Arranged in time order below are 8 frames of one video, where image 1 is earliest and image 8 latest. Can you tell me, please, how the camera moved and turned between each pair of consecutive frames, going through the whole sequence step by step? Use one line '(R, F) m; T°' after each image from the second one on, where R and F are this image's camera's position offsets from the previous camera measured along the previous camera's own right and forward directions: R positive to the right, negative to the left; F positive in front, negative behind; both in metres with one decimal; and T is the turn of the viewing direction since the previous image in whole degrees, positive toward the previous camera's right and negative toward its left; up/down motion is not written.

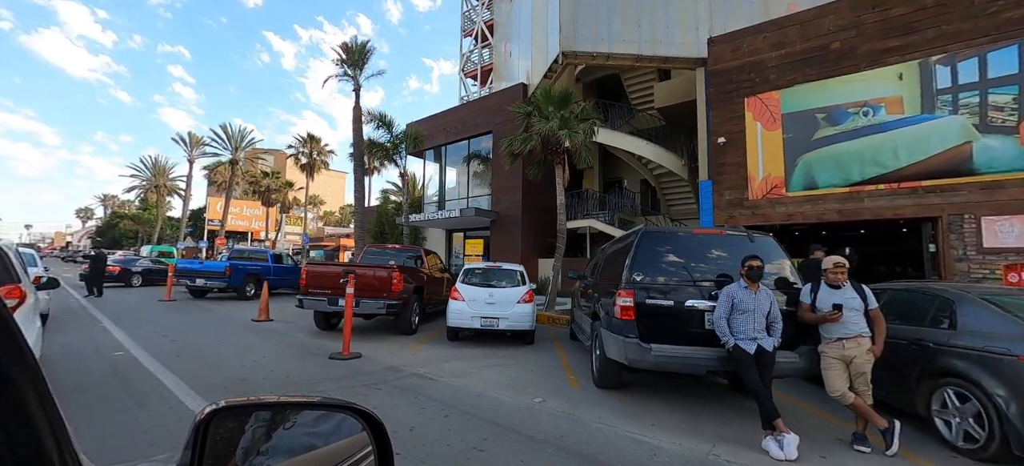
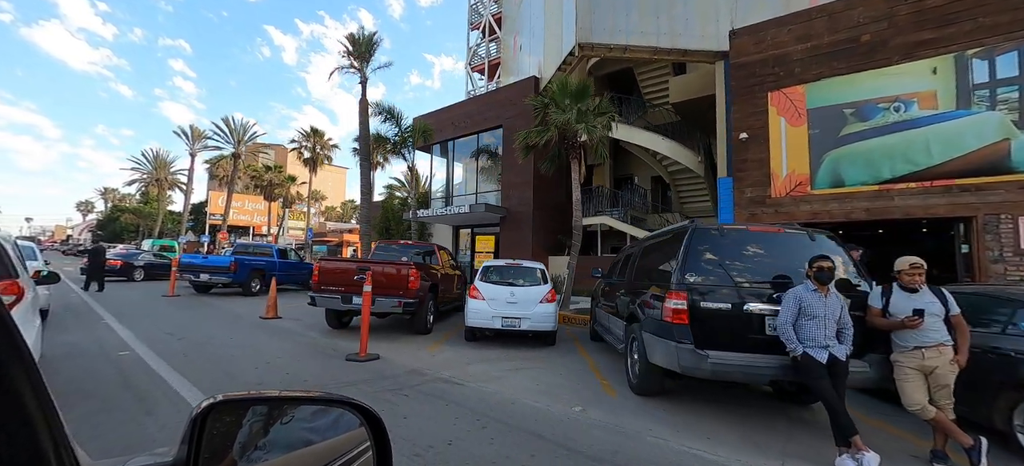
(-0.5, +0.4) m; 0°
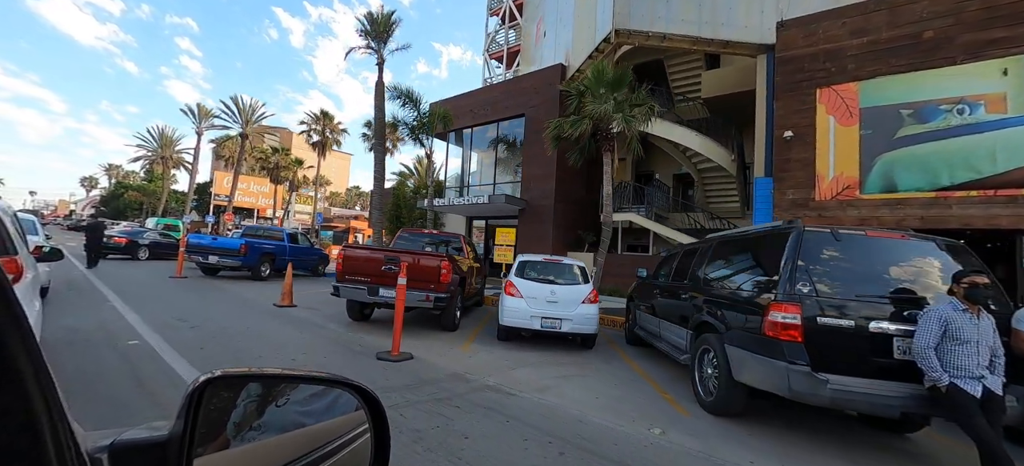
(-0.9, +0.6) m; 0°
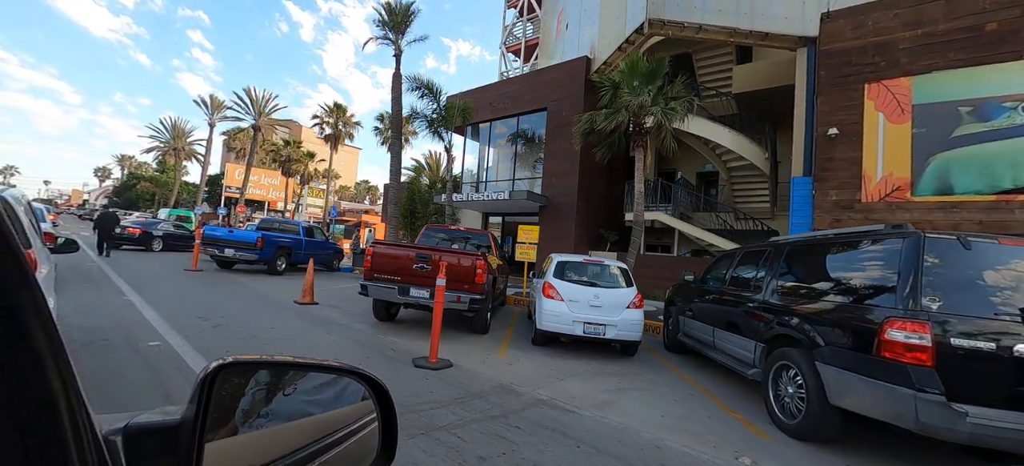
(-0.7, +0.5) m; -1°
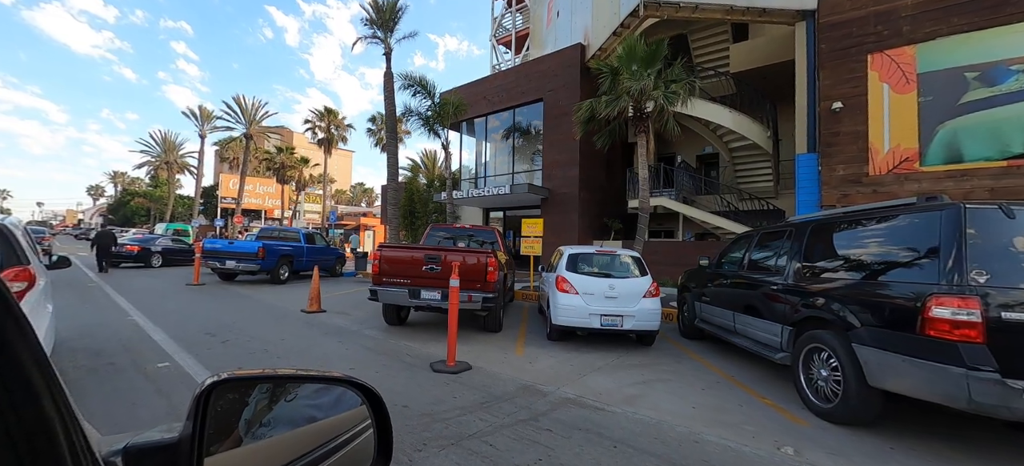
(-0.2, +0.2) m; 0°
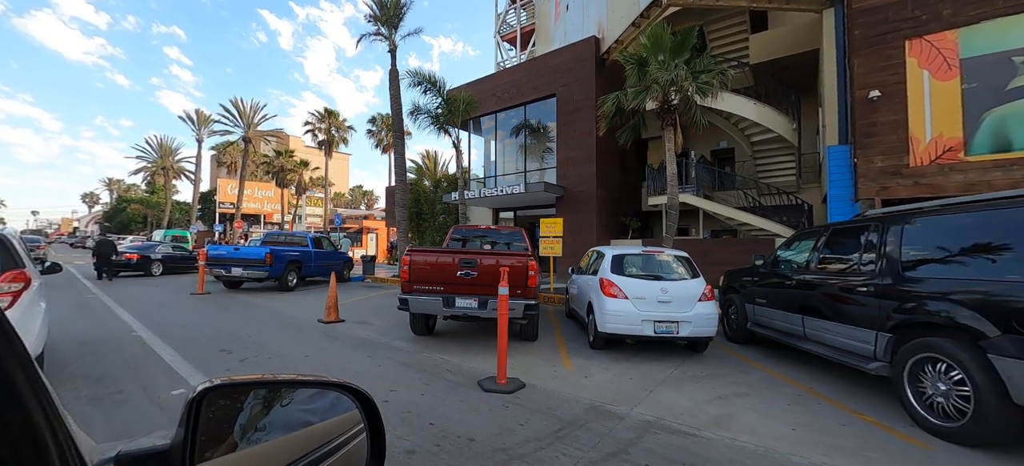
(-0.8, +0.6) m; 0°
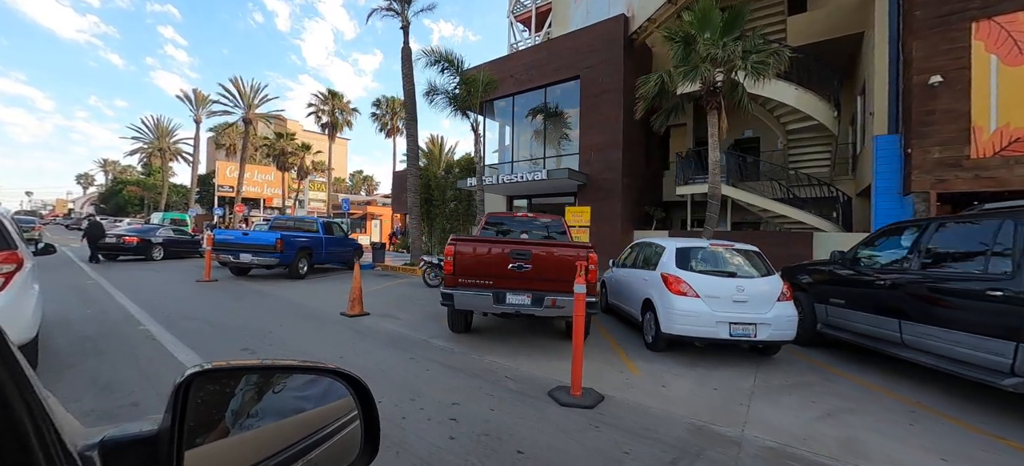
(-0.9, +0.7) m; 0°
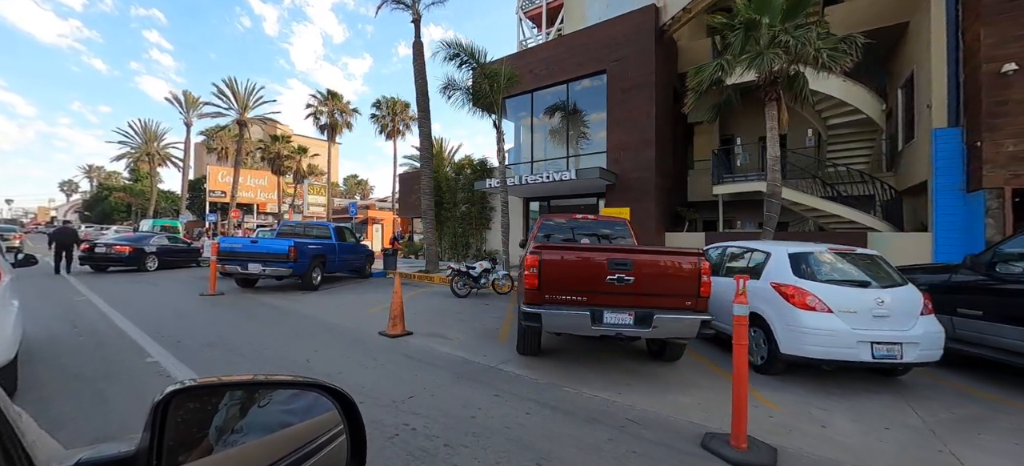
(-1.4, +1.0) m; +1°
